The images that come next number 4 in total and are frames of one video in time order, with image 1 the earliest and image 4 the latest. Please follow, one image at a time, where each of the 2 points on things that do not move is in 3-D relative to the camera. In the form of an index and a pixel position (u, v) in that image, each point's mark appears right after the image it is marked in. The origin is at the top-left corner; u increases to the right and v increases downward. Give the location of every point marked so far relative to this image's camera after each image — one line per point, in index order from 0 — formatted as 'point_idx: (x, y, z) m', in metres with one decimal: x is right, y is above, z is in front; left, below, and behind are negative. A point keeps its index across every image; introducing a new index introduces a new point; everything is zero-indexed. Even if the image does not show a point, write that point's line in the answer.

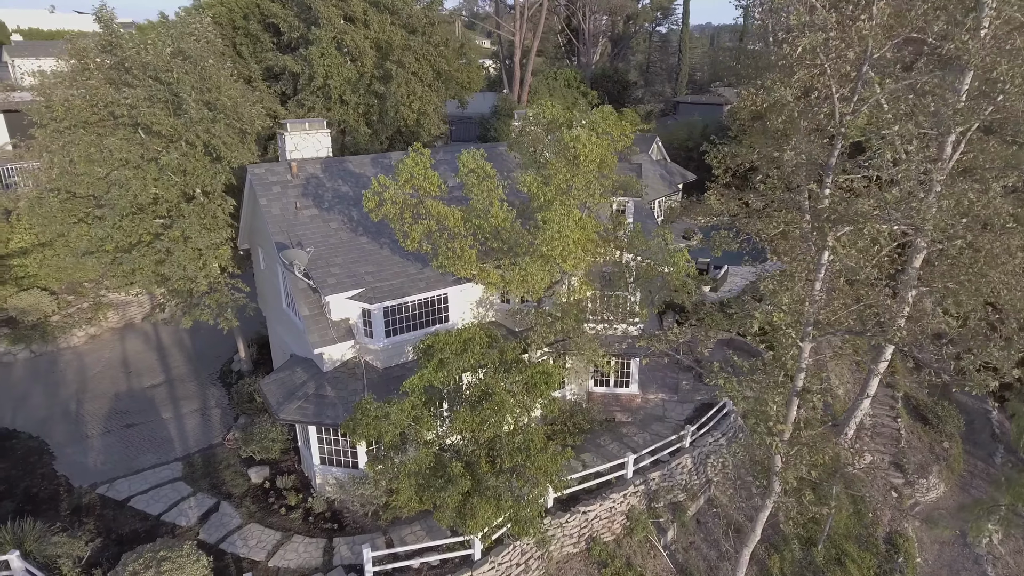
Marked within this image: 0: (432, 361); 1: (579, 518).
0: (-1.6, -1.4, +12.1) m
1: (+1.6, -5.4, +15.1) m
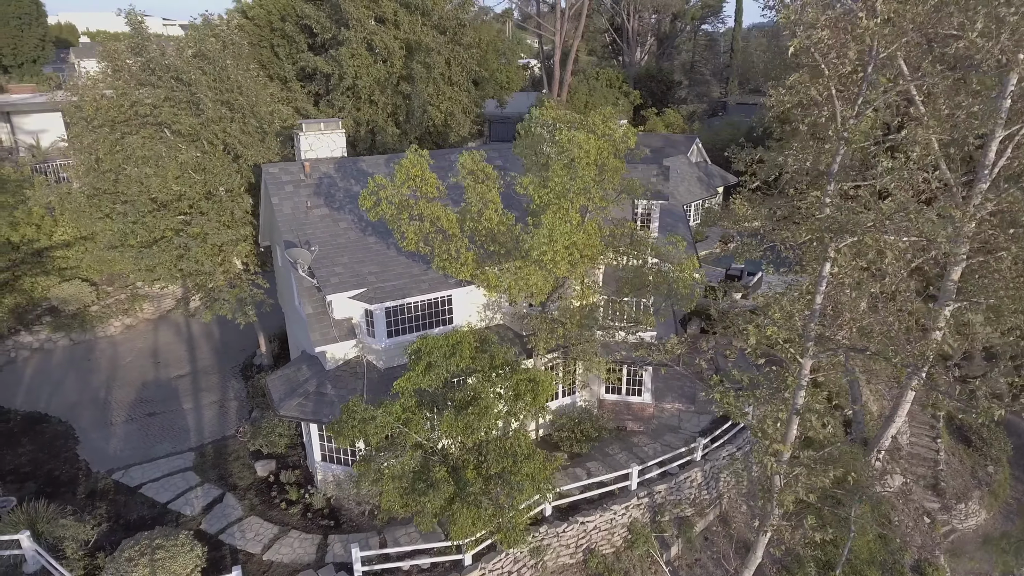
0: (-1.8, -1.5, +12.0) m
1: (+1.5, -5.6, +14.8) m
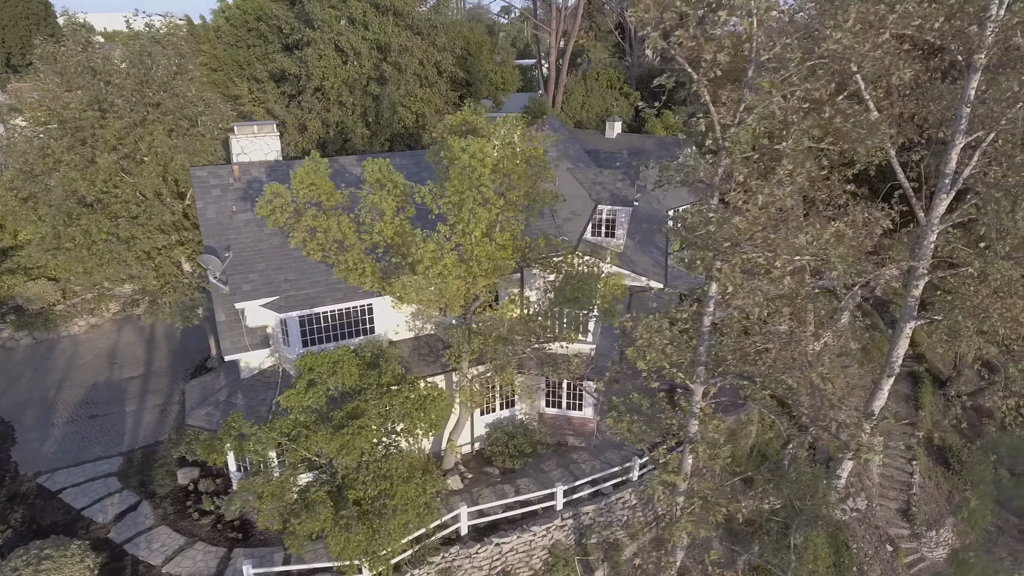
0: (-3.8, -1.7, +11.6) m
1: (-0.5, -5.8, +14.2) m
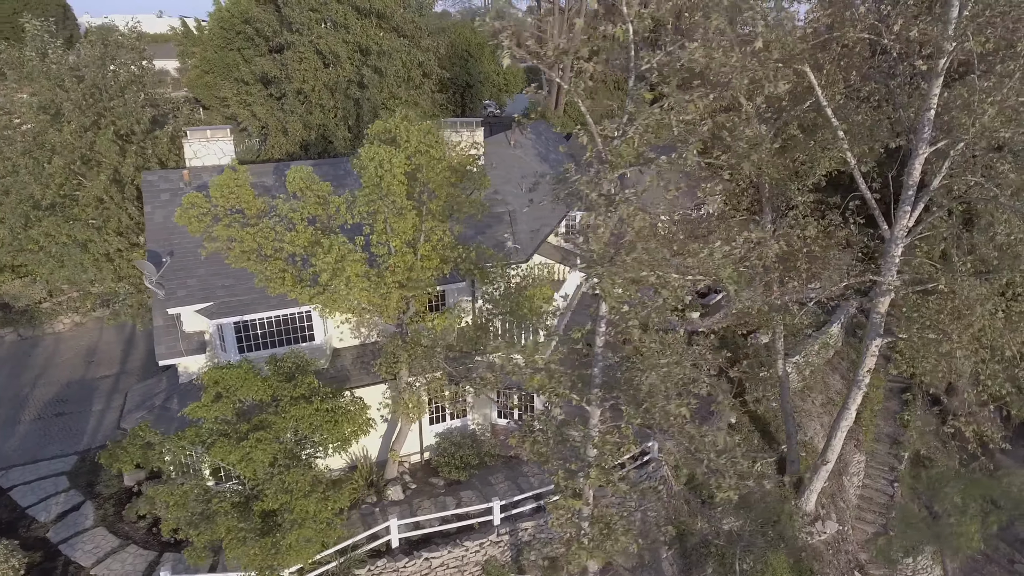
0: (-5.4, -1.8, +11.5) m
1: (-2.0, -6.0, +14.0) m
